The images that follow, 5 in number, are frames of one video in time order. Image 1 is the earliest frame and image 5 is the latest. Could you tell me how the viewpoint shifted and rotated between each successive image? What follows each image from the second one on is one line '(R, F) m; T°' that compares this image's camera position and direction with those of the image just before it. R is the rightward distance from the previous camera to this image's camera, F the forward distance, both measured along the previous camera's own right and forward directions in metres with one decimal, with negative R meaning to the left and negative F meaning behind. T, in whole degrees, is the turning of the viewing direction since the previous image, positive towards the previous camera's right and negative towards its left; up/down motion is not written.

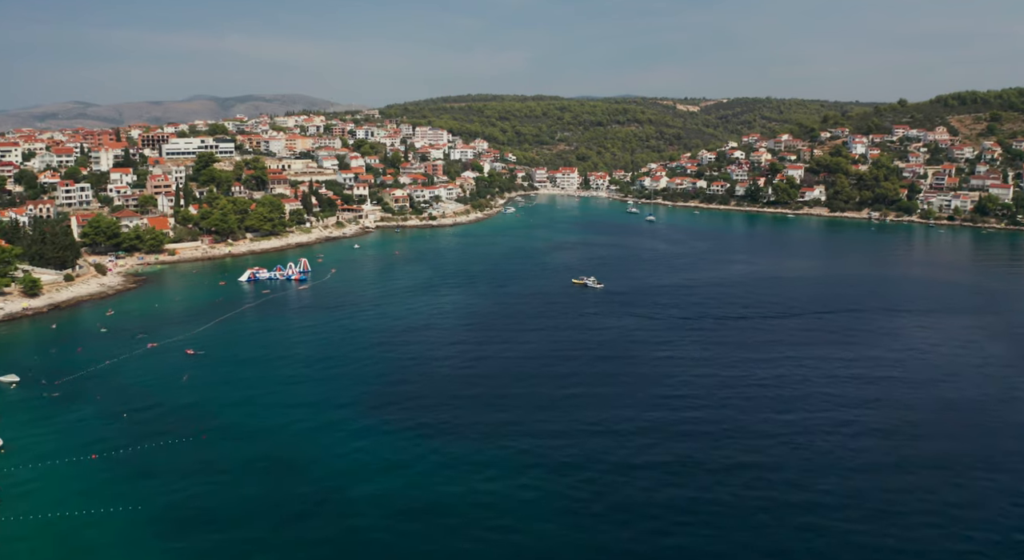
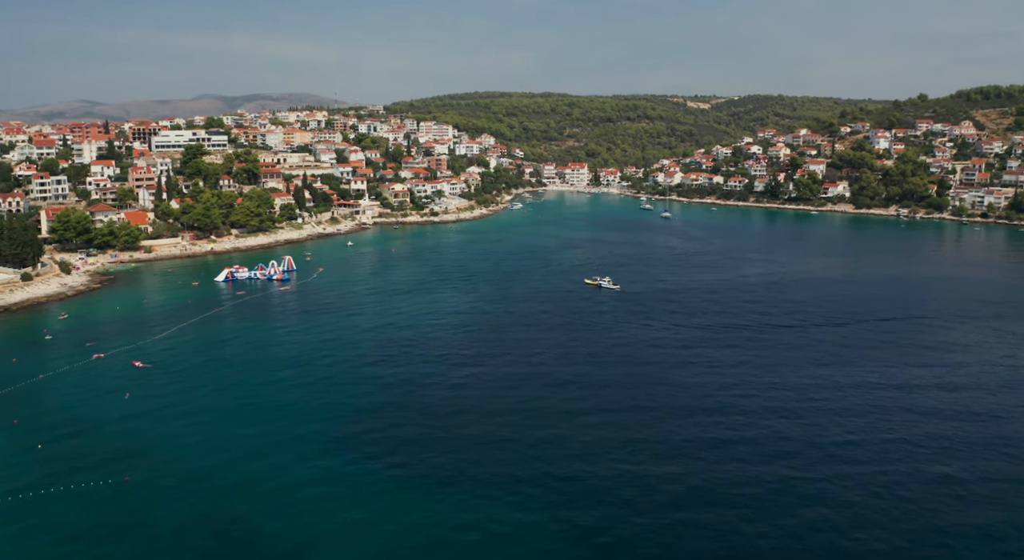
(+0.1, +4.9) m; -1°
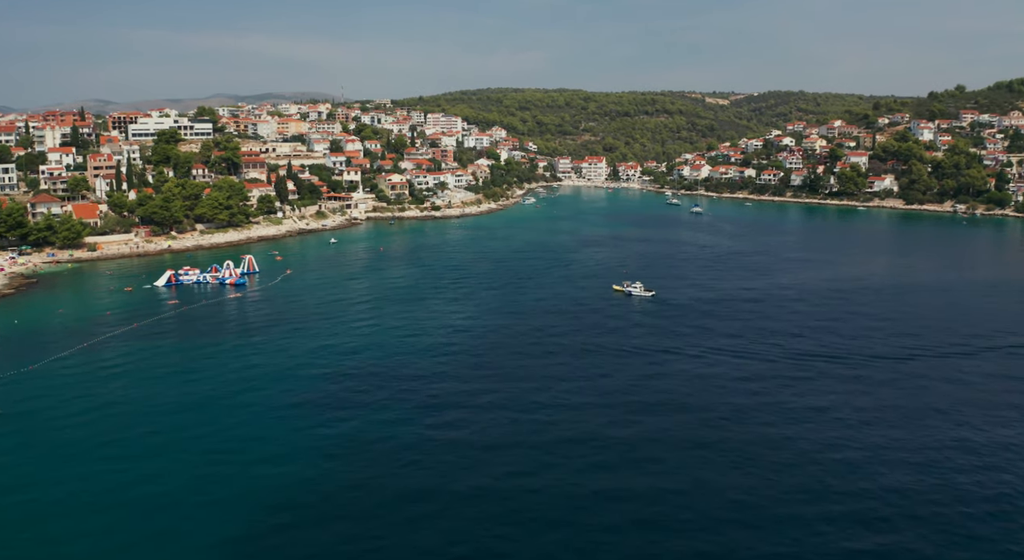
(+0.2, +8.6) m; -1°
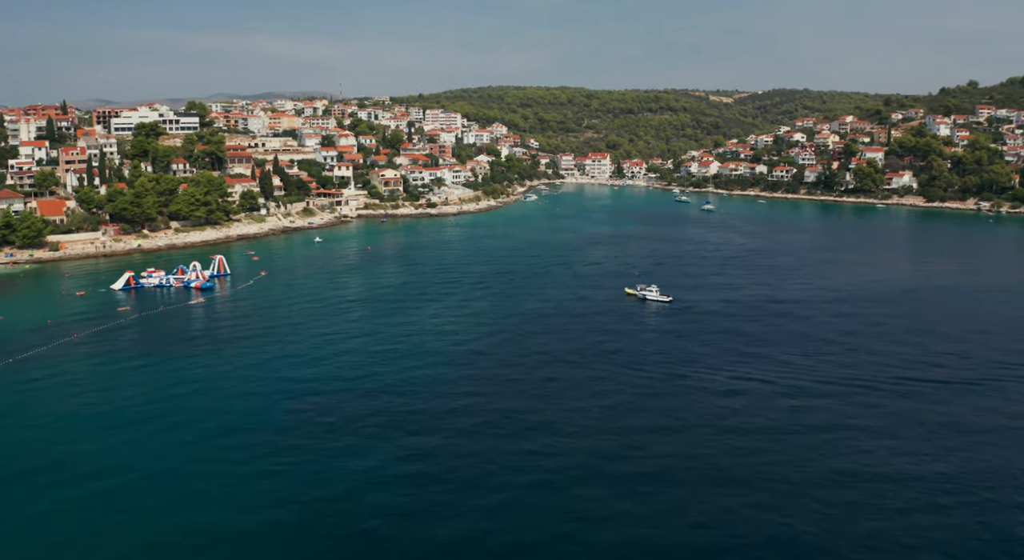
(+0.1, +3.9) m; 0°
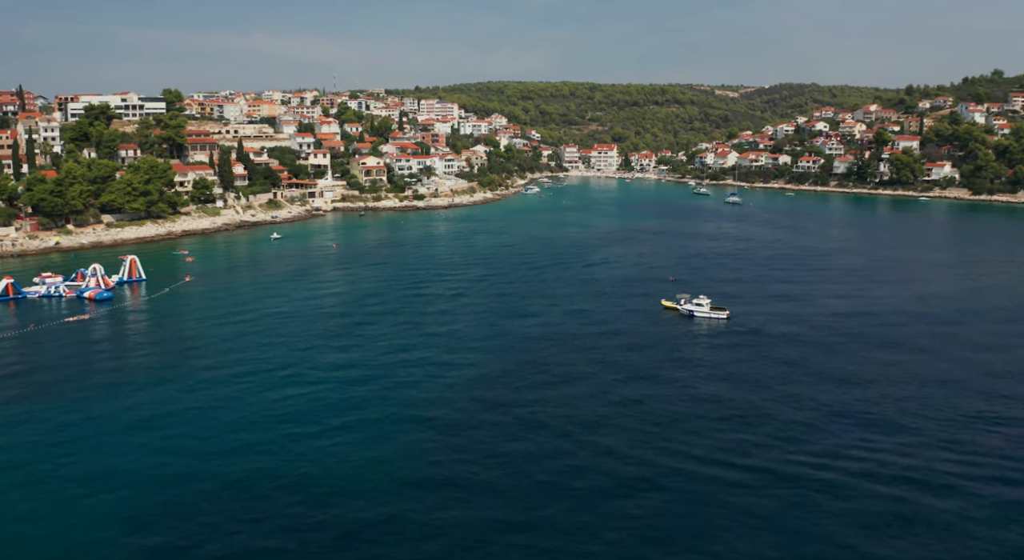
(+0.1, +7.8) m; 0°
